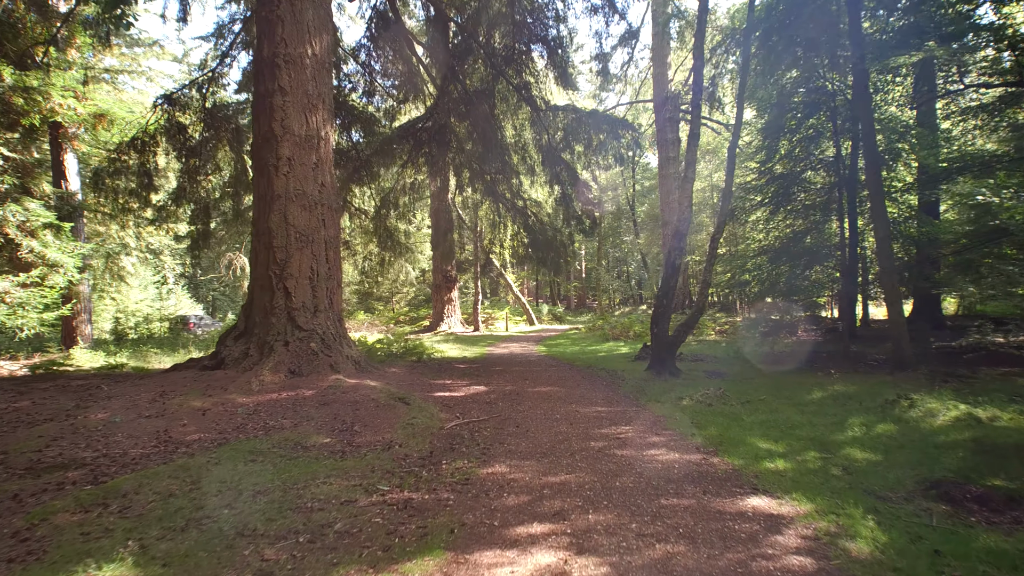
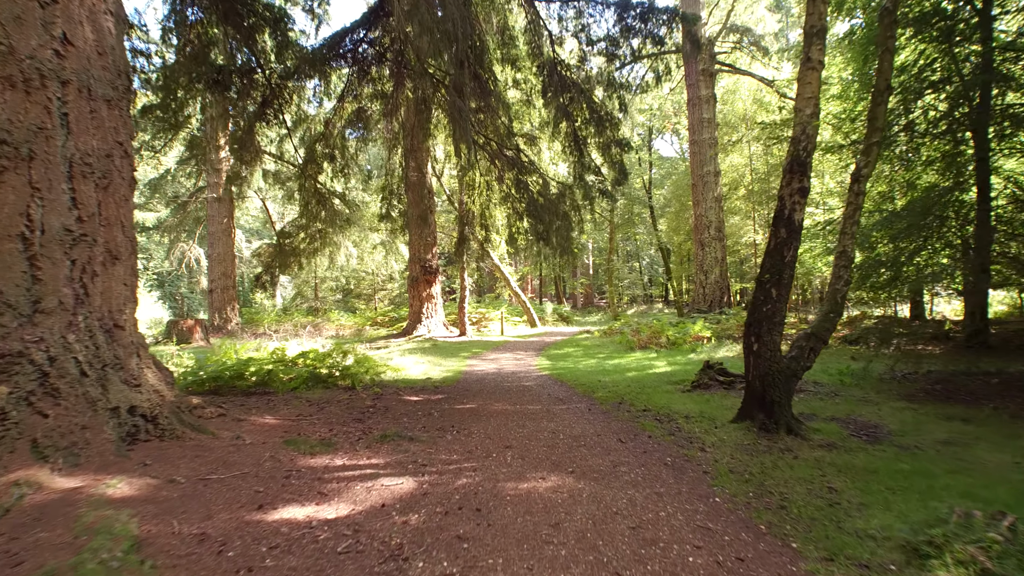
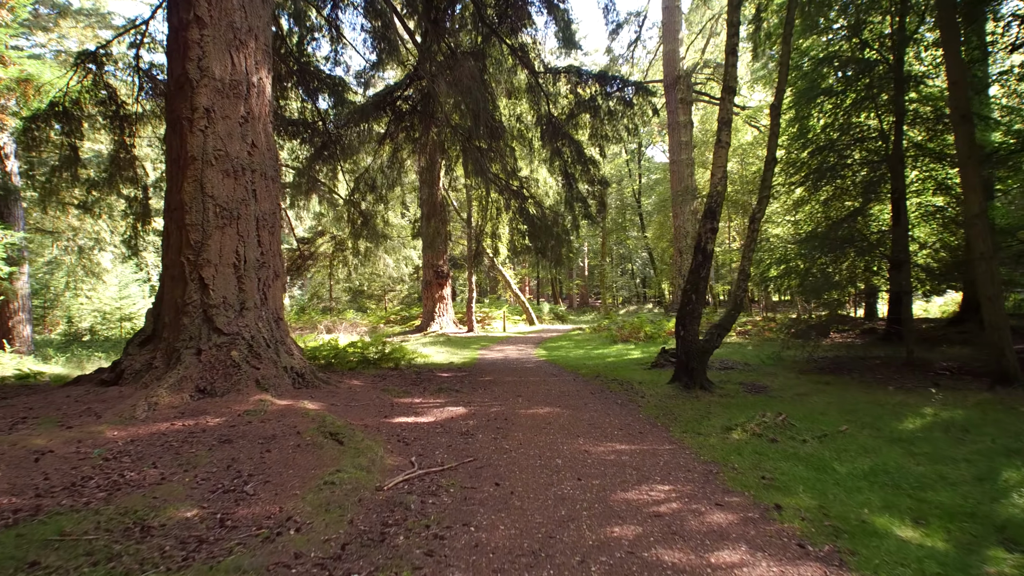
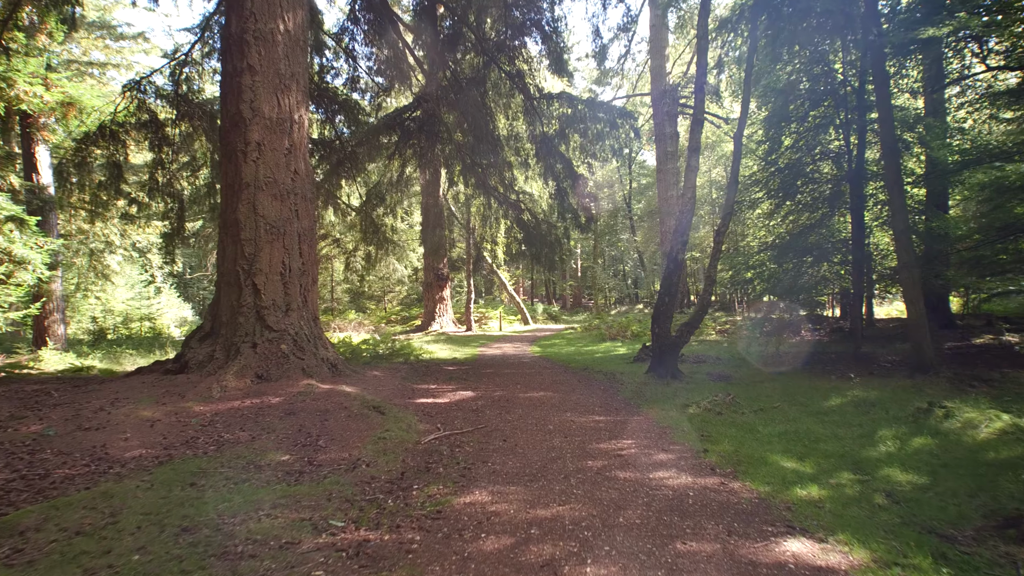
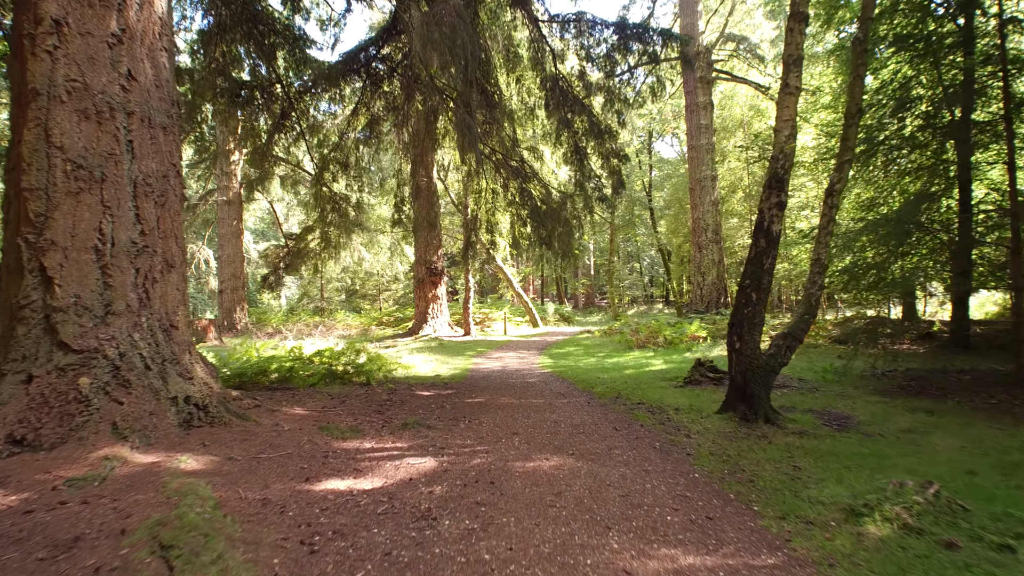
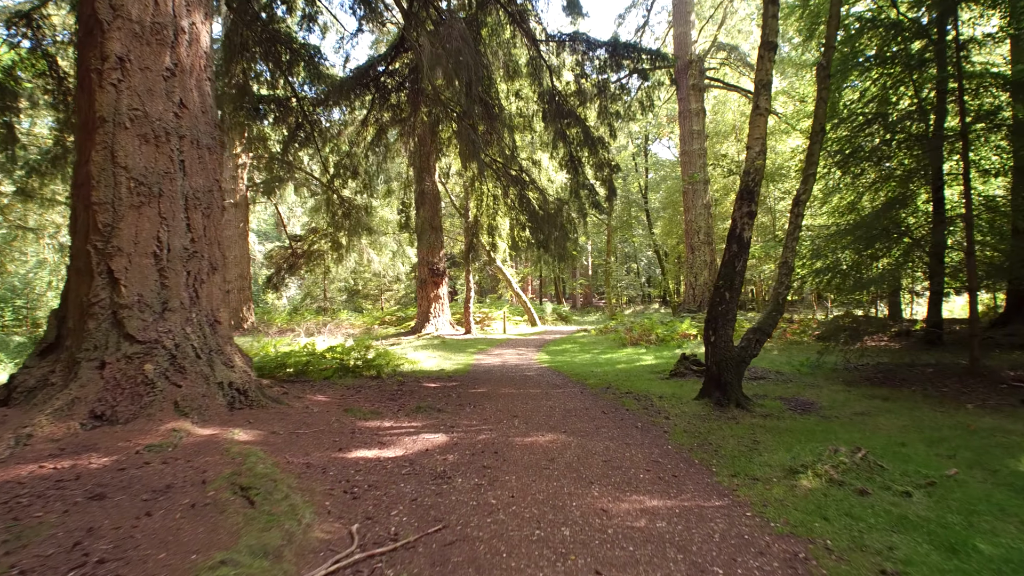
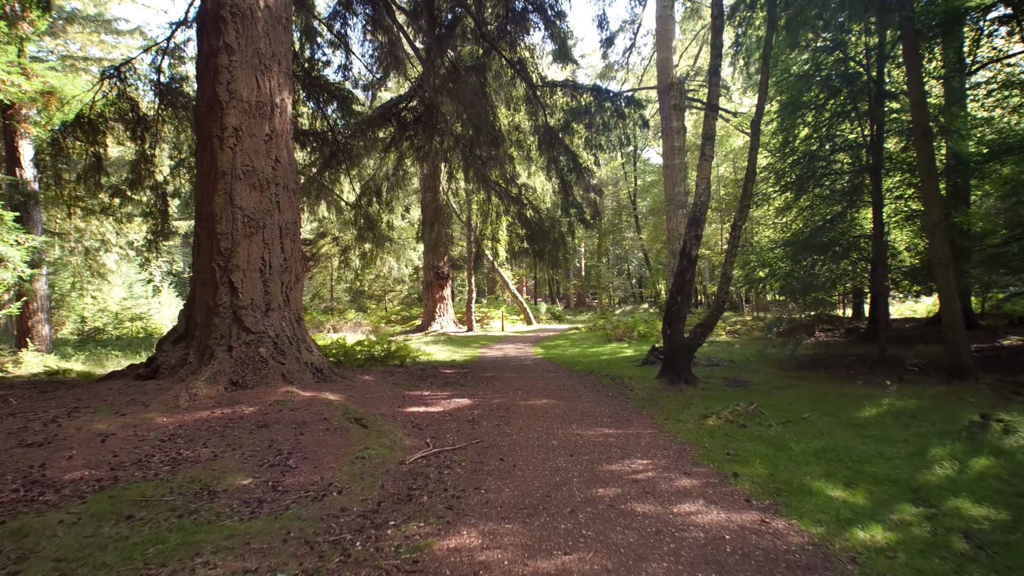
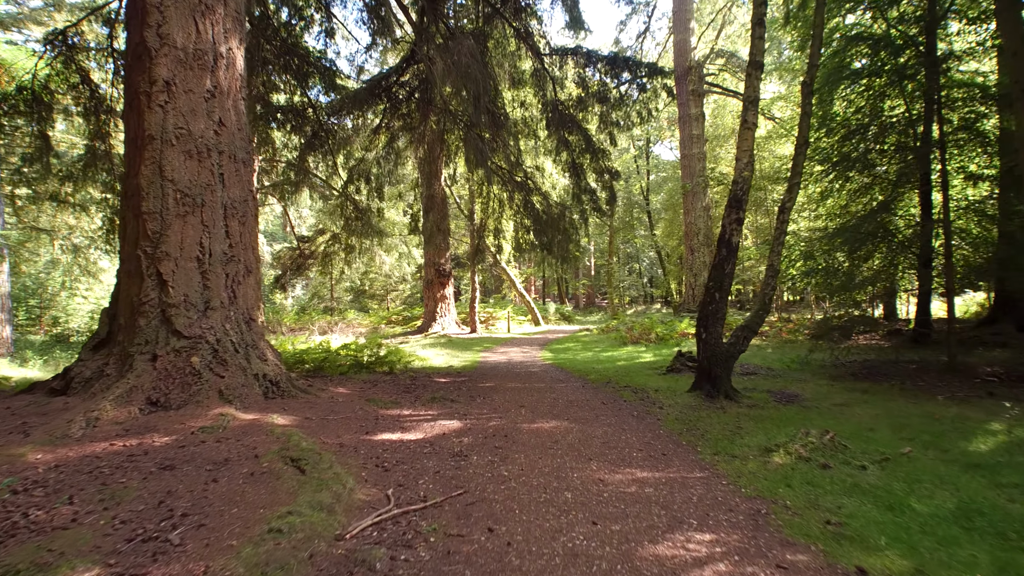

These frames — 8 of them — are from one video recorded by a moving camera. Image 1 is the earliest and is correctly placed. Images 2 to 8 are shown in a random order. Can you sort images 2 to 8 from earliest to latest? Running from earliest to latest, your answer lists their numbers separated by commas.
4, 7, 3, 8, 6, 5, 2
